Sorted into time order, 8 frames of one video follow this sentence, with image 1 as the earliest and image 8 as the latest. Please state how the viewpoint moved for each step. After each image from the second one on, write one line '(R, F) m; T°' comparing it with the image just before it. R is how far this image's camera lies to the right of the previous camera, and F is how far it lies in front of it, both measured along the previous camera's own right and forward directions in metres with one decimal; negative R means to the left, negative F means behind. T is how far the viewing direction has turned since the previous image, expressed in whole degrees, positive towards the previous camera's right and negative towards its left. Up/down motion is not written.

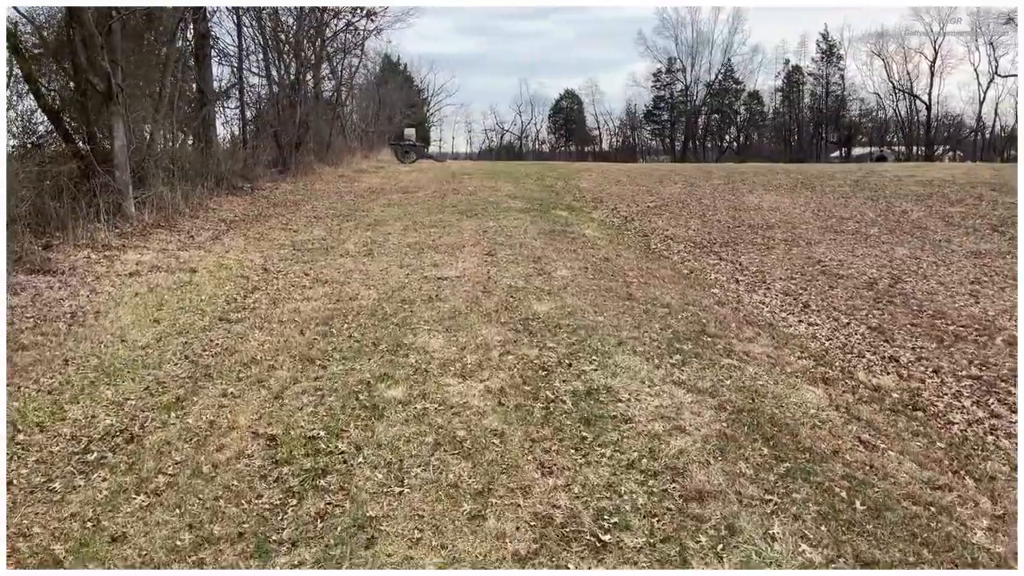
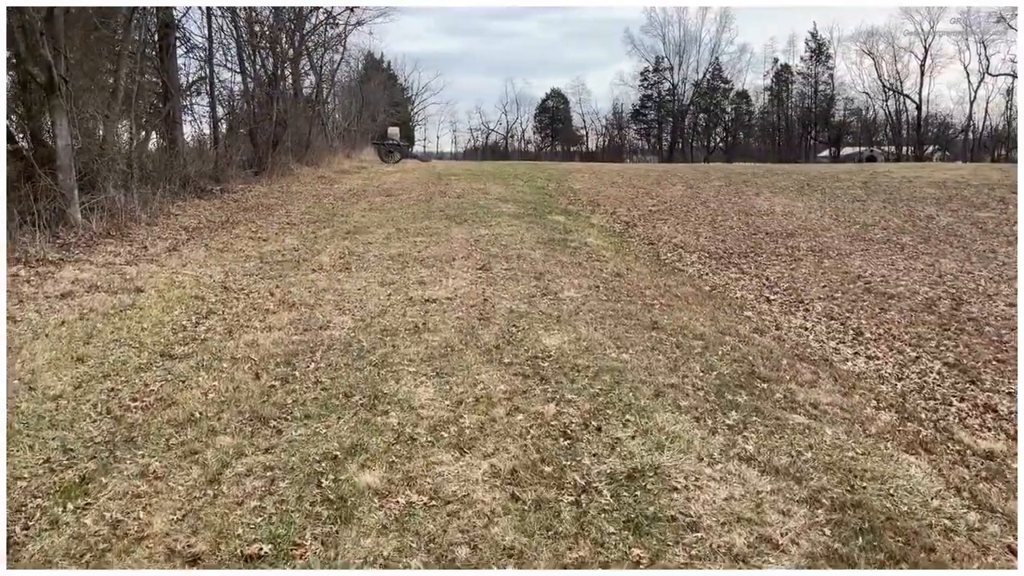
(-0.1, +1.0) m; +1°
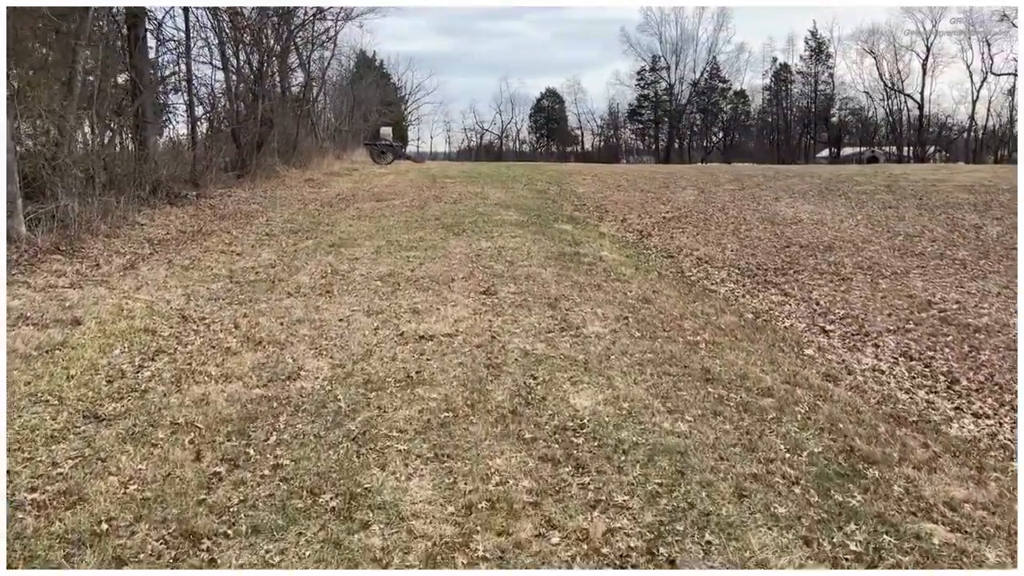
(-0.1, +1.1) m; 0°
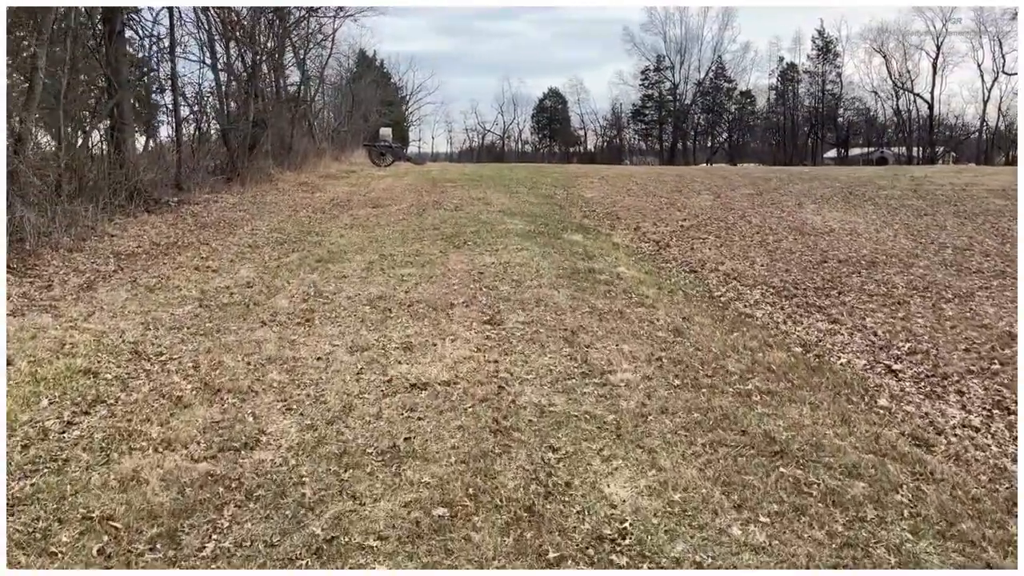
(0.0, +0.9) m; 0°
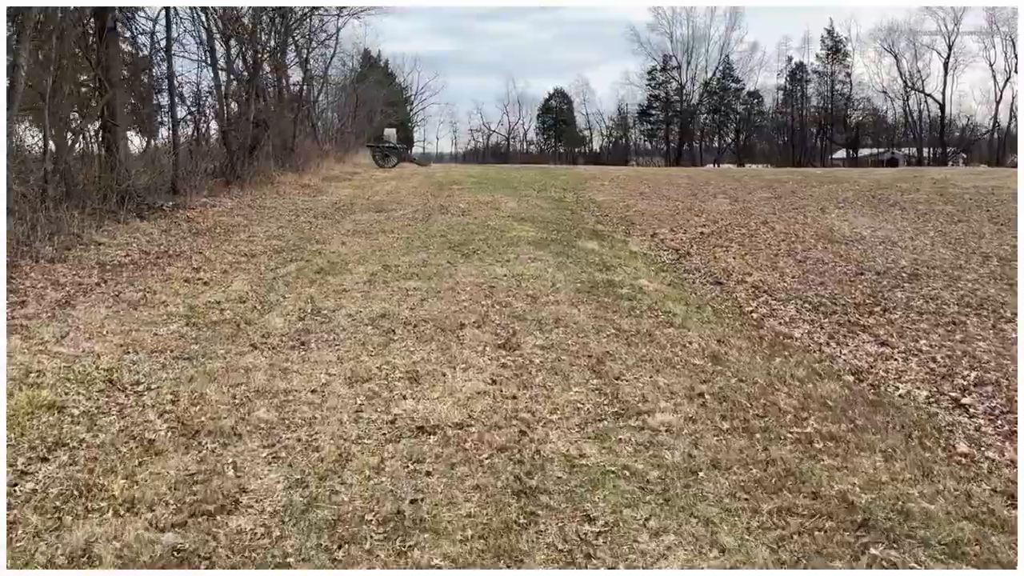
(-0.1, +0.5) m; 0°
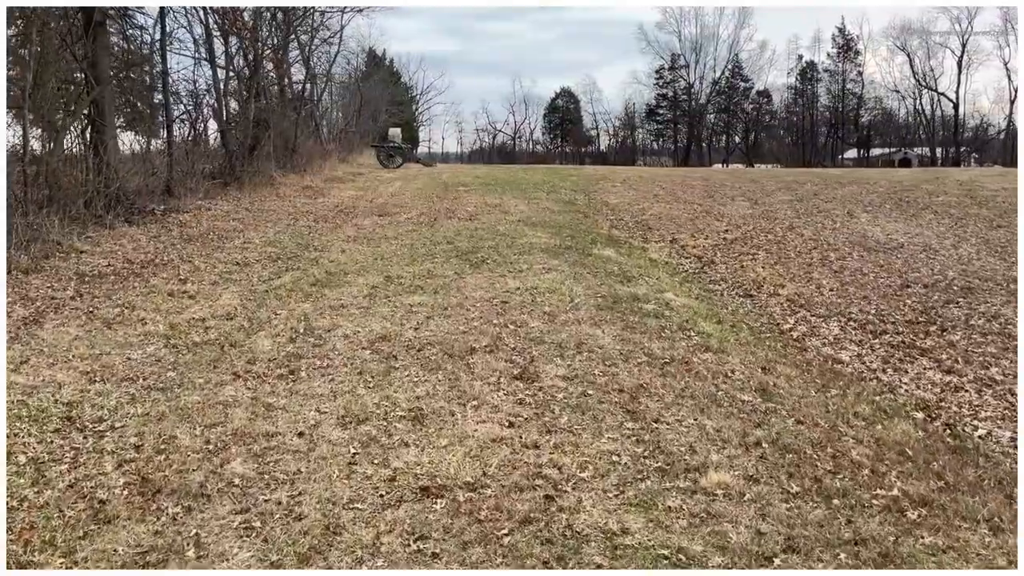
(-0.1, +0.6) m; 0°
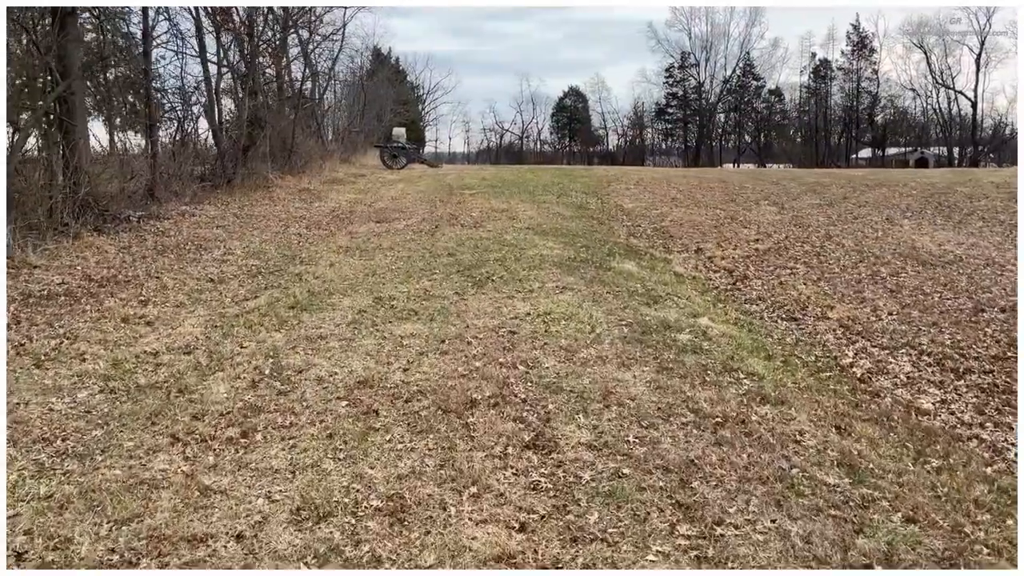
(0.0, +0.9) m; -1°
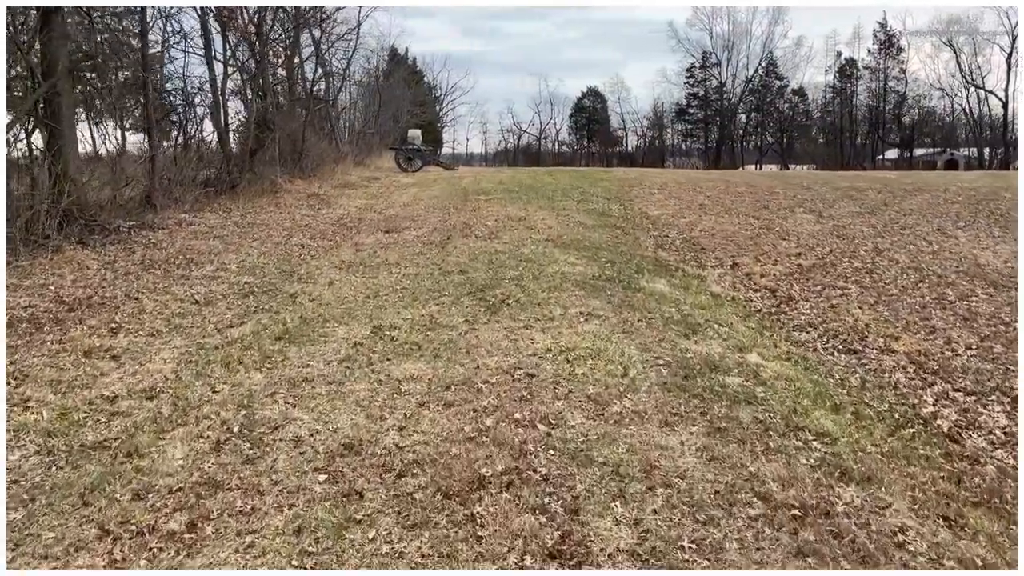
(0.0, +0.8) m; -1°
